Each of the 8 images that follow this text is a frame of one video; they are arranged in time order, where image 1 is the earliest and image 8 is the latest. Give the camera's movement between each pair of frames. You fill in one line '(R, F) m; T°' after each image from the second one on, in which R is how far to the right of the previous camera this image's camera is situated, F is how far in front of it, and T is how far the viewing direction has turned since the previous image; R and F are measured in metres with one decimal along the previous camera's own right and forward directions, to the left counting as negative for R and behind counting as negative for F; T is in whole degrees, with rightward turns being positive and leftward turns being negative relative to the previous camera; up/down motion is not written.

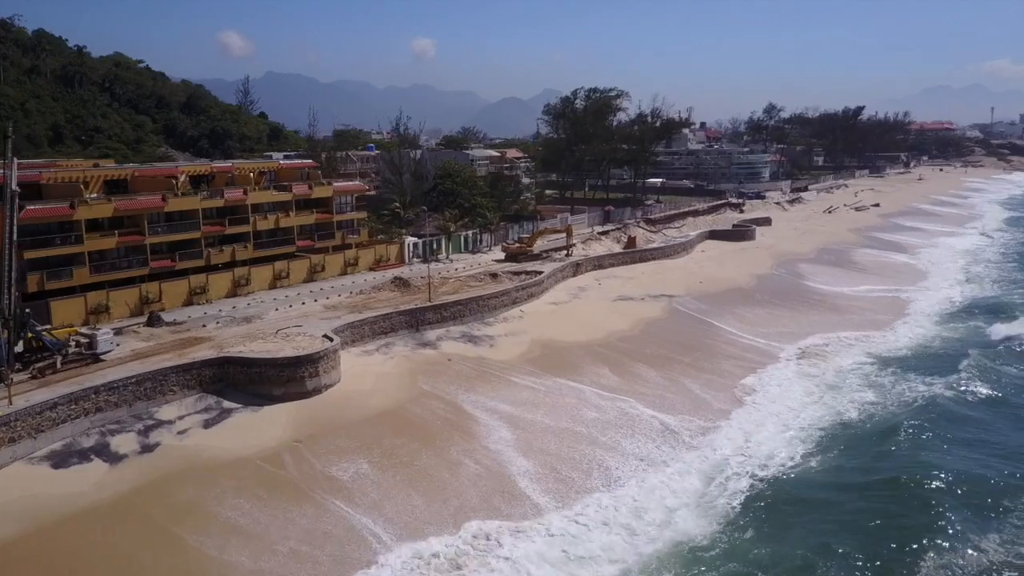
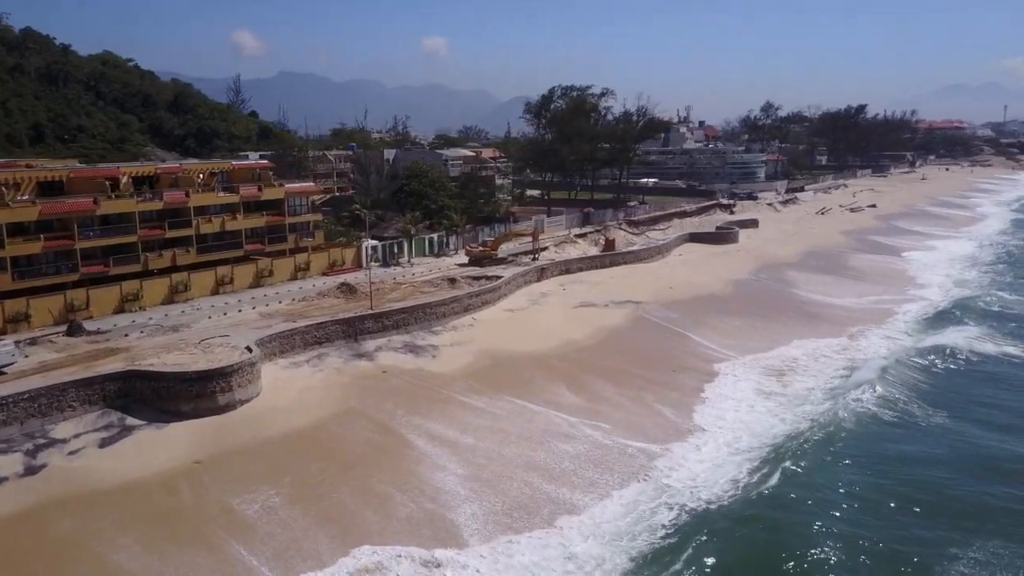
(+2.4, +1.5) m; -1°
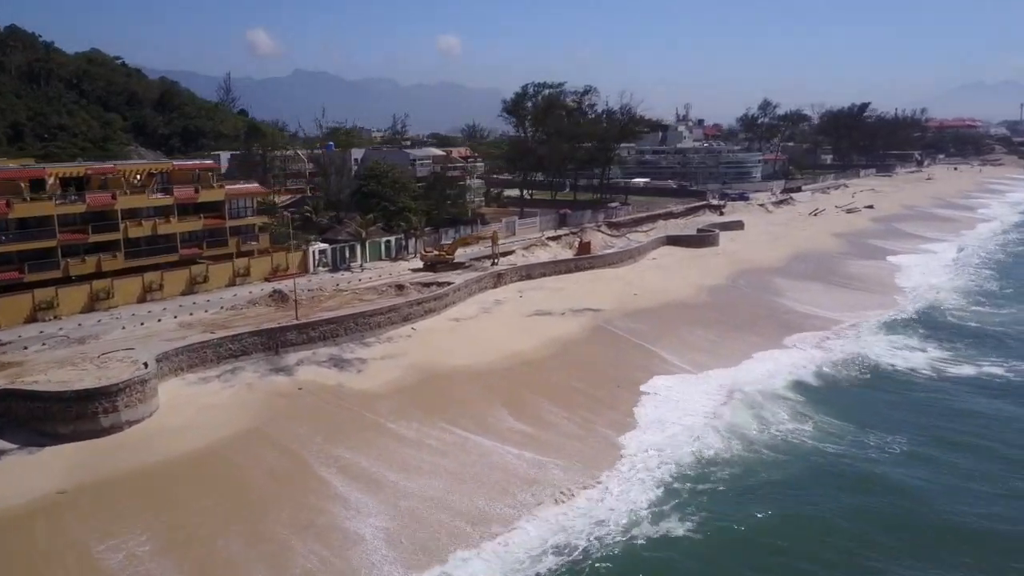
(+2.7, +1.9) m; -1°
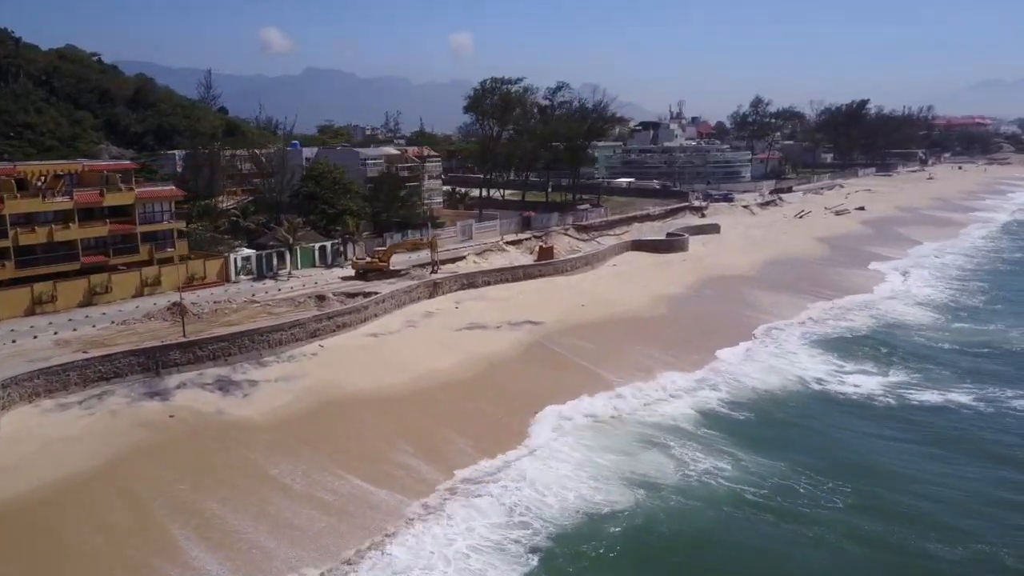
(+3.1, +2.6) m; -1°
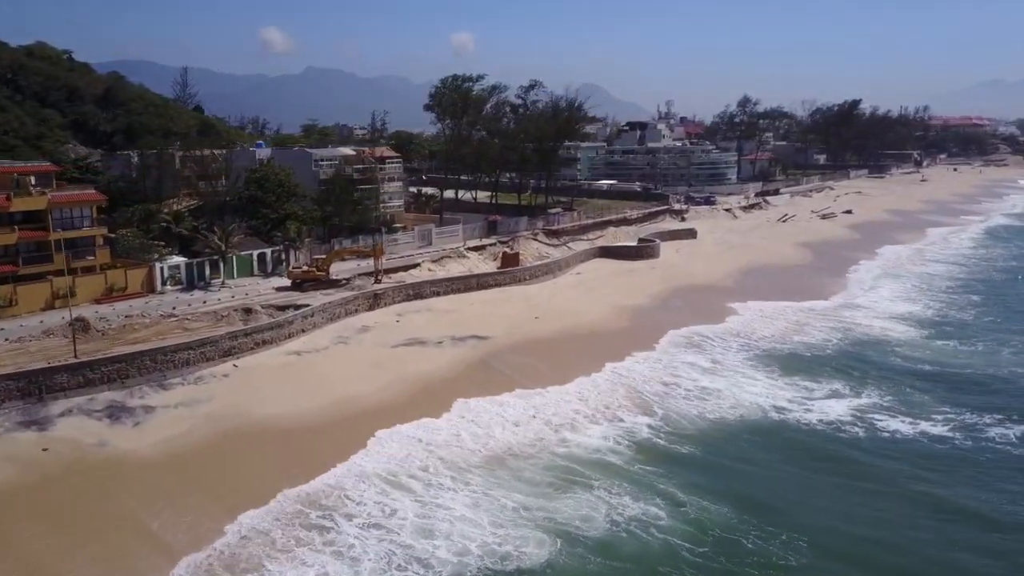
(+2.1, +2.3) m; 0°
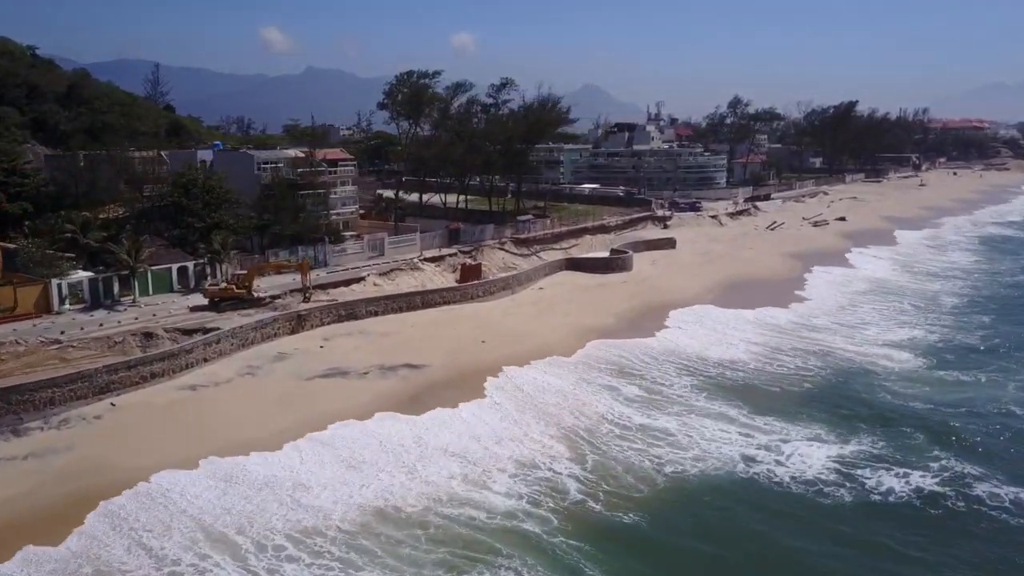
(+2.0, +3.5) m; 0°
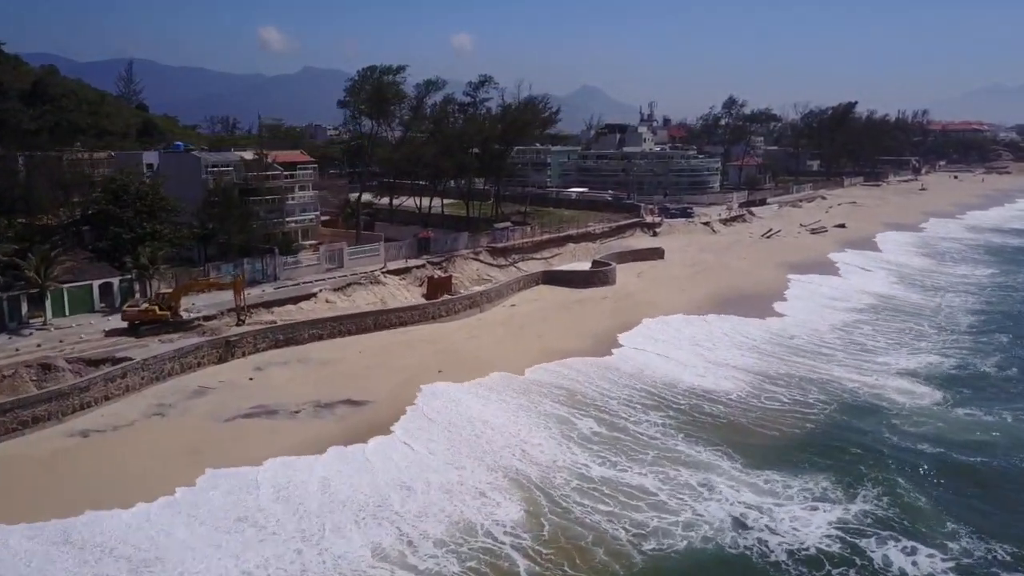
(+1.1, +3.3) m; 0°
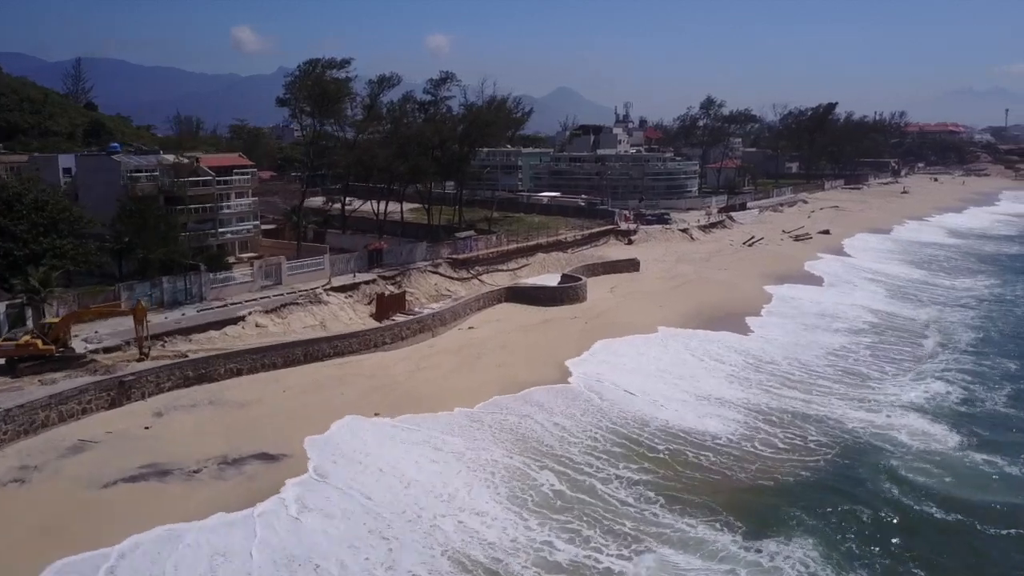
(+0.8, +3.5) m; +2°
